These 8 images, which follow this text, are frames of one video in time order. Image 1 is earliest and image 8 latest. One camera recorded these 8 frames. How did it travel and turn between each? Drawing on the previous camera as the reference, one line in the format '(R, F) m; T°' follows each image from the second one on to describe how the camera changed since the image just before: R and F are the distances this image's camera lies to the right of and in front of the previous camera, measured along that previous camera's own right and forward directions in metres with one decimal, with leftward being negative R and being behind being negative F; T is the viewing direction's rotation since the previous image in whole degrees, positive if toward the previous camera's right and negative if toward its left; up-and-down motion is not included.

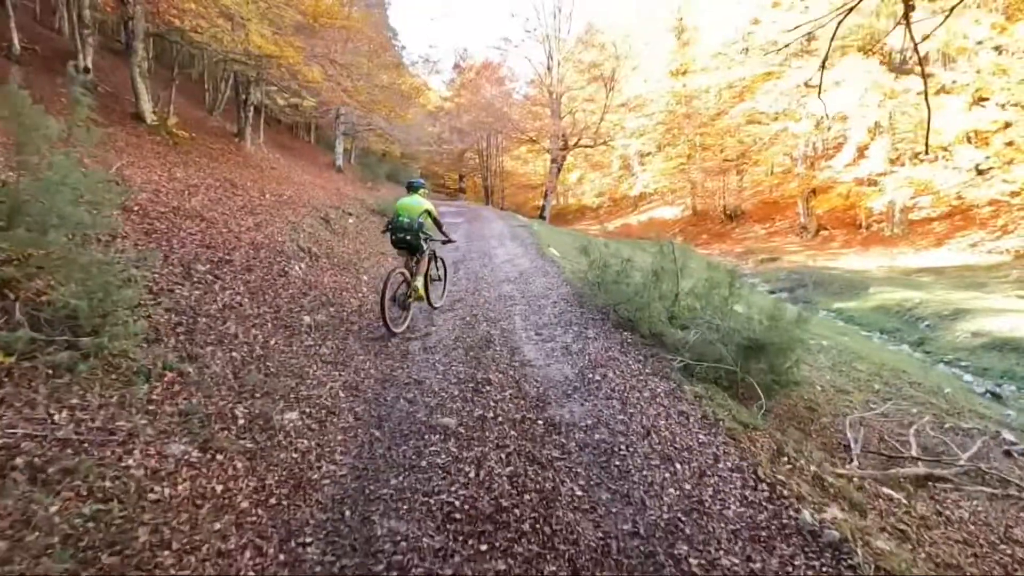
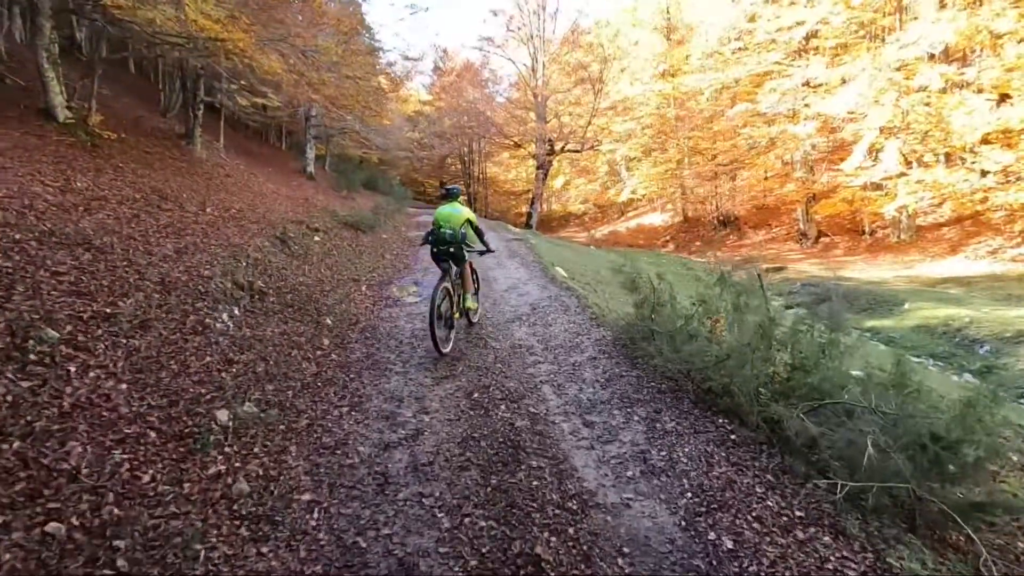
(-0.4, +2.0) m; +2°
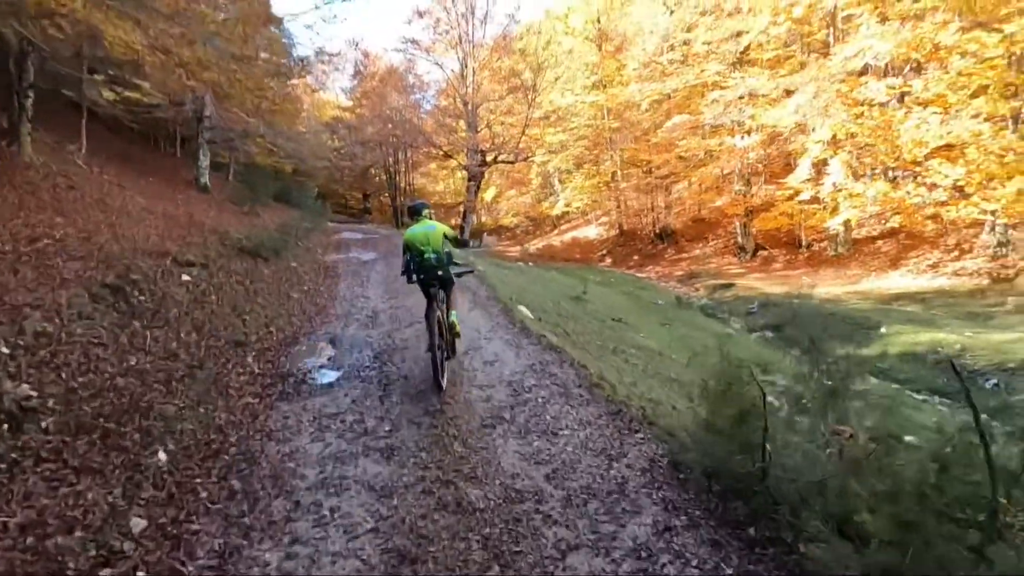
(-0.3, +2.4) m; +8°
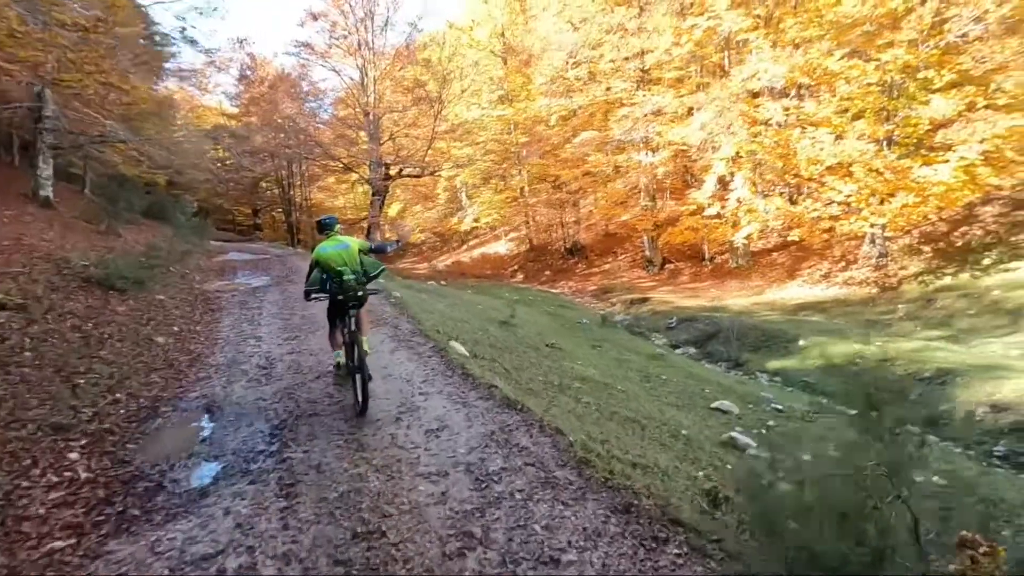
(-0.3, +1.2) m; +10°
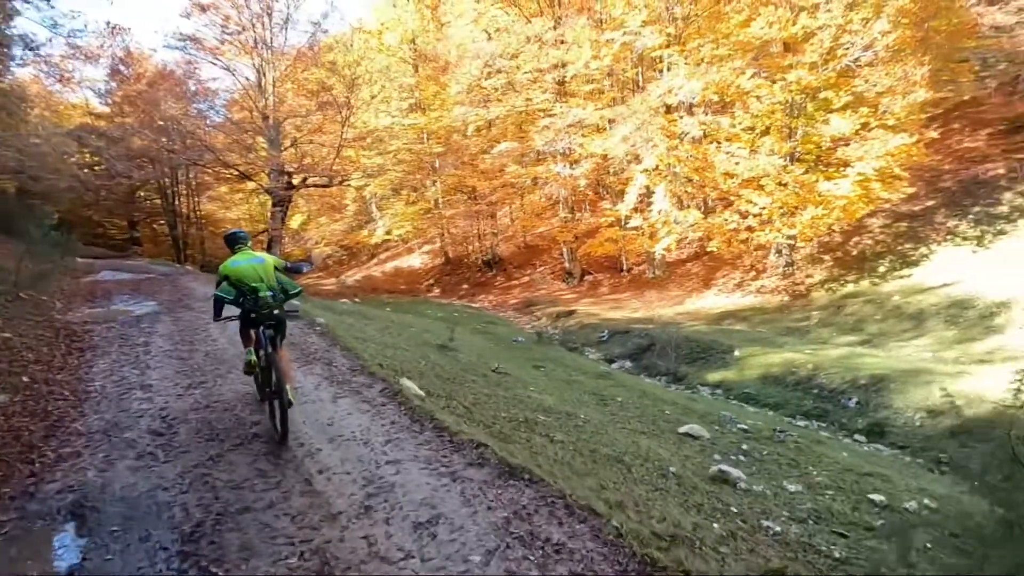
(-0.6, +1.0) m; +10°
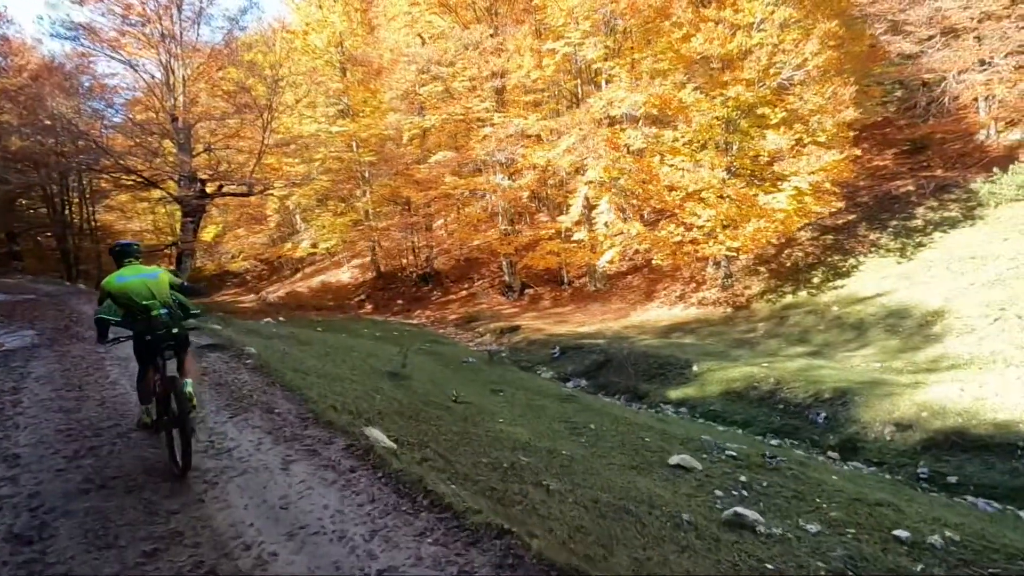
(-0.6, +1.0) m; +8°
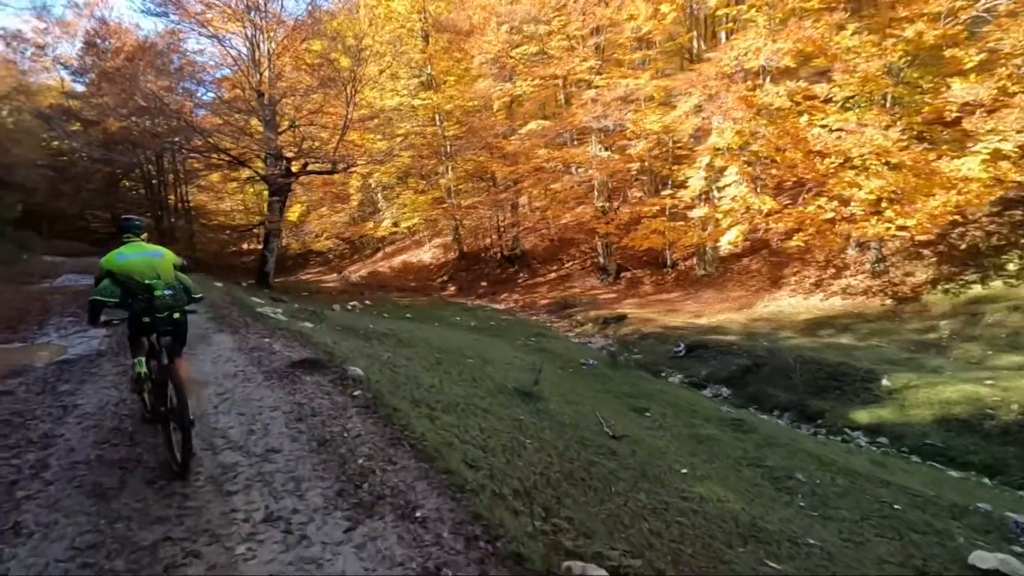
(-1.3, +2.2) m; -7°
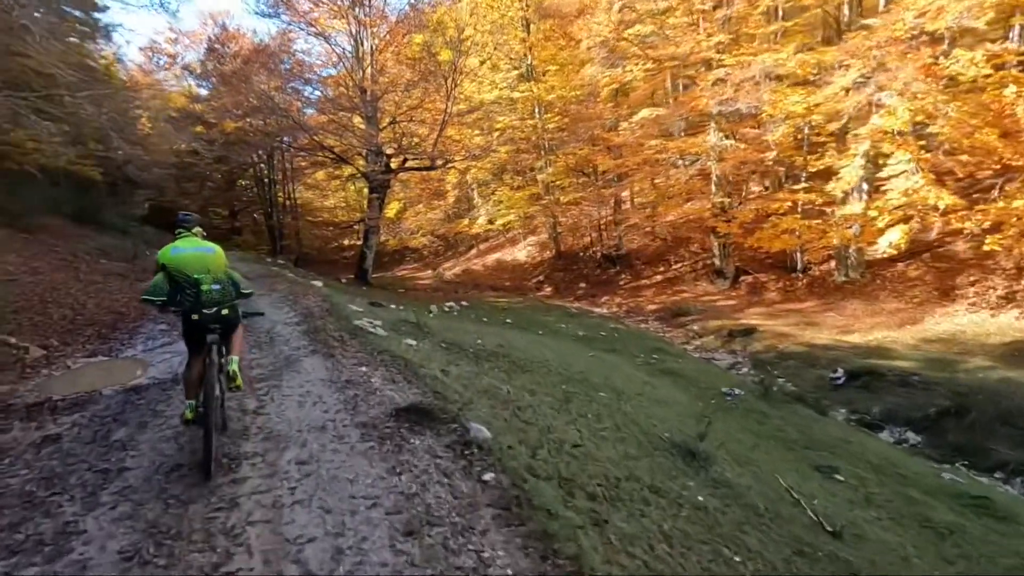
(-0.8, +1.6) m; -9°
